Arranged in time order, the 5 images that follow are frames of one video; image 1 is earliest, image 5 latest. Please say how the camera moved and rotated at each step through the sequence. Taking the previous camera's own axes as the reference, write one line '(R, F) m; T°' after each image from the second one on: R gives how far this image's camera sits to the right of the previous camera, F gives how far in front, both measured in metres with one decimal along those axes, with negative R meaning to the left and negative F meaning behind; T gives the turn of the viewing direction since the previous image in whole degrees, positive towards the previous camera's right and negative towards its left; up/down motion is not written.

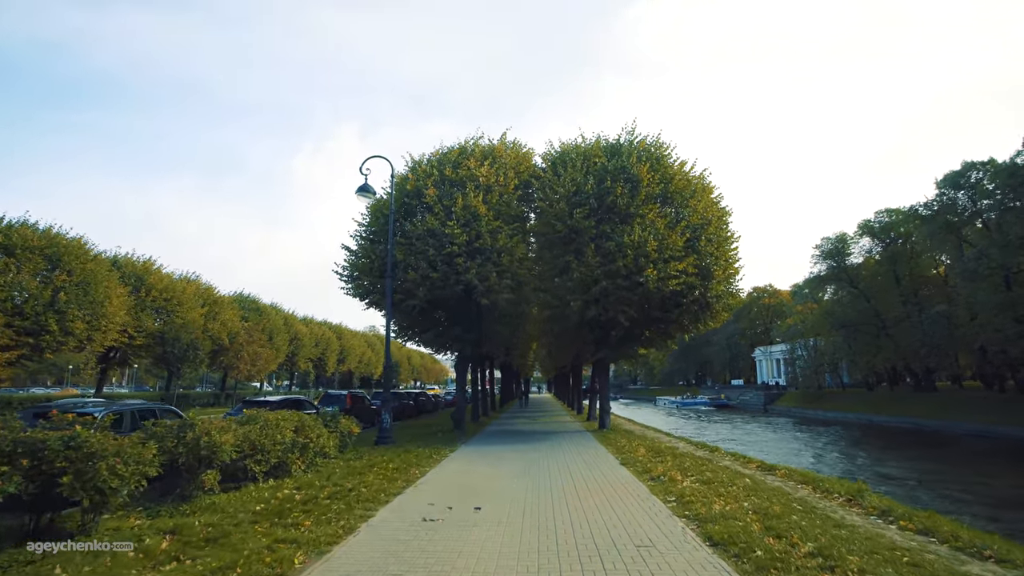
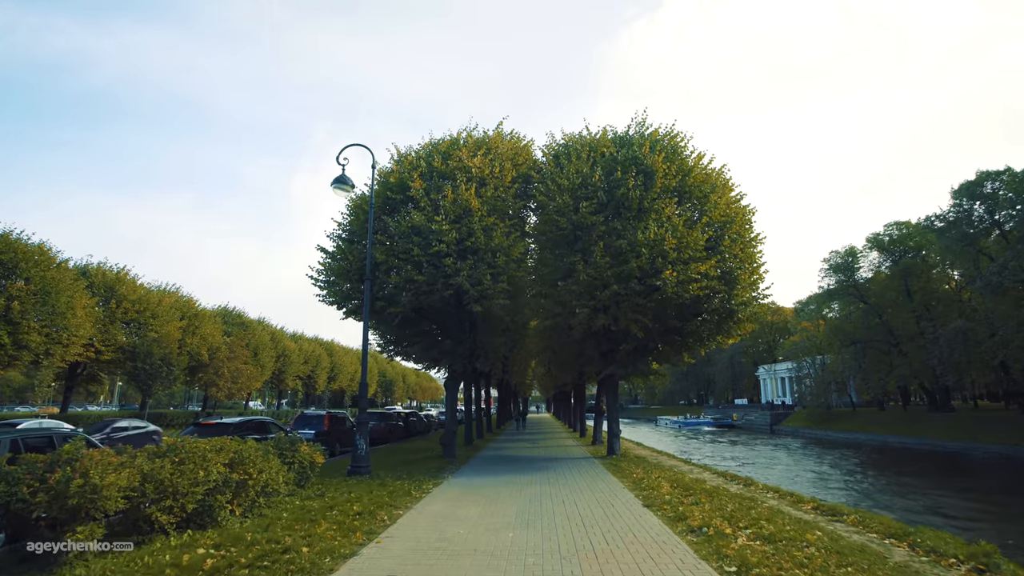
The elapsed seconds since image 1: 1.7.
(0.0, +2.9) m; 0°
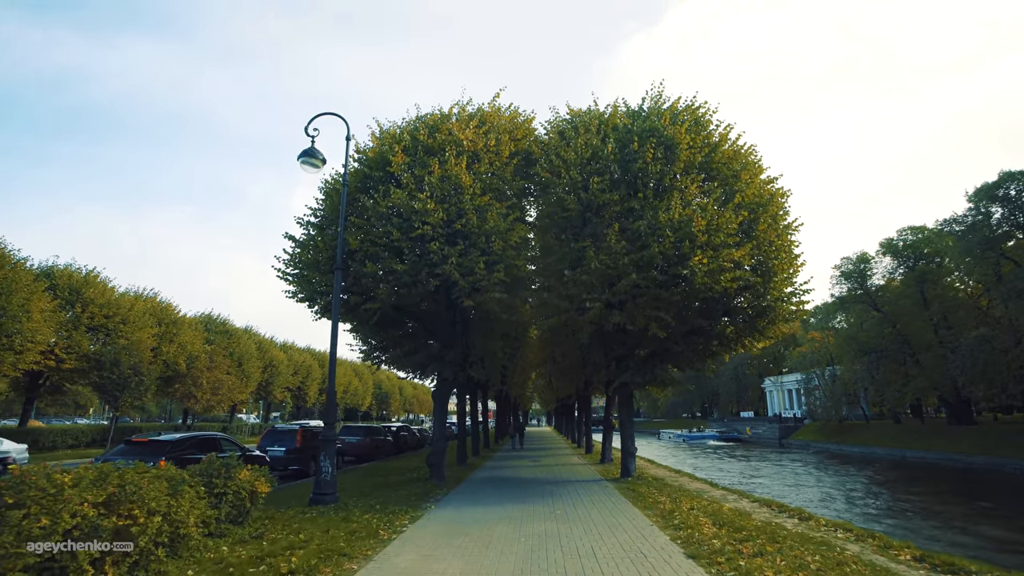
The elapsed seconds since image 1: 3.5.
(+0.1, +3.1) m; 0°
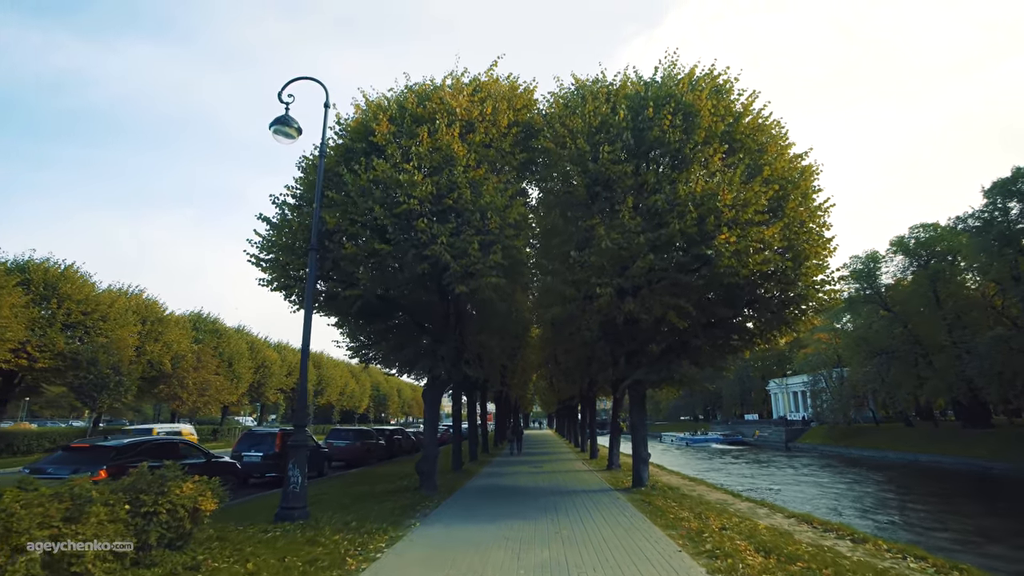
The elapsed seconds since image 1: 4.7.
(0.0, +2.0) m; 0°
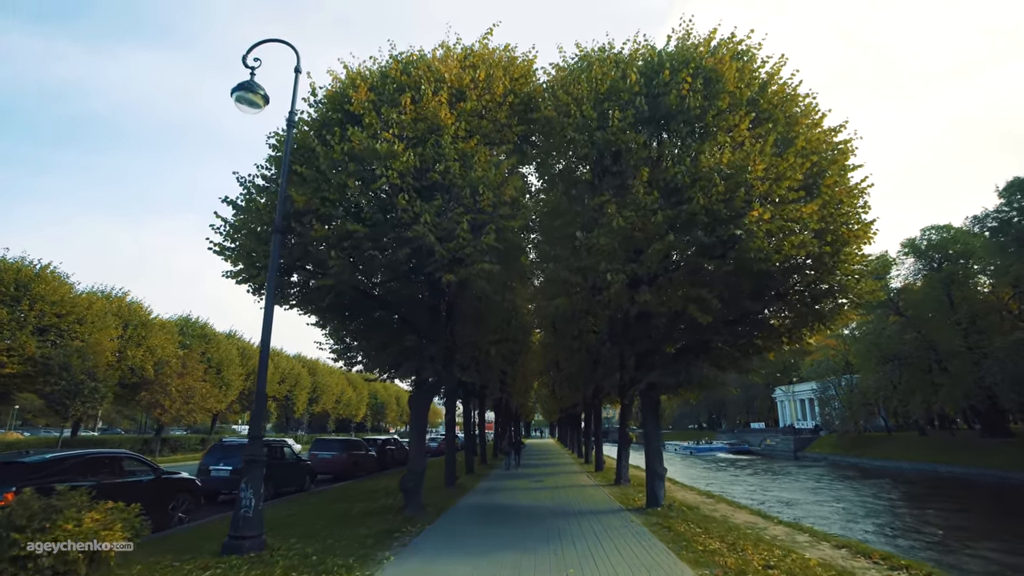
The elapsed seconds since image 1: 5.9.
(+0.1, +2.0) m; 0°
